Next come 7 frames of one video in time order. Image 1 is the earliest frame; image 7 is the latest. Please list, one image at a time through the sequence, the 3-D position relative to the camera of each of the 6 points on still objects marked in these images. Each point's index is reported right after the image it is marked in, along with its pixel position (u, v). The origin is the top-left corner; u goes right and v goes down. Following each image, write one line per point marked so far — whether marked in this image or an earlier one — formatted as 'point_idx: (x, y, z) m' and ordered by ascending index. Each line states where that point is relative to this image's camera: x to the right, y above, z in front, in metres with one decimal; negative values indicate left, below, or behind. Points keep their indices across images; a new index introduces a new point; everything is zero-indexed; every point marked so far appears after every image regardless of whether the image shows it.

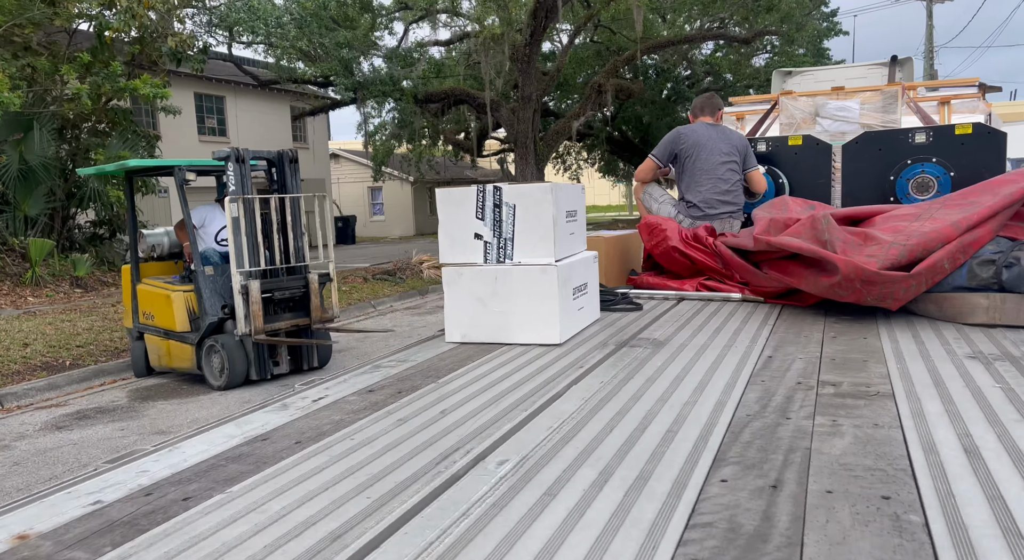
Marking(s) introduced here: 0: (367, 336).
0: (-2.1, -0.8, +10.0) m
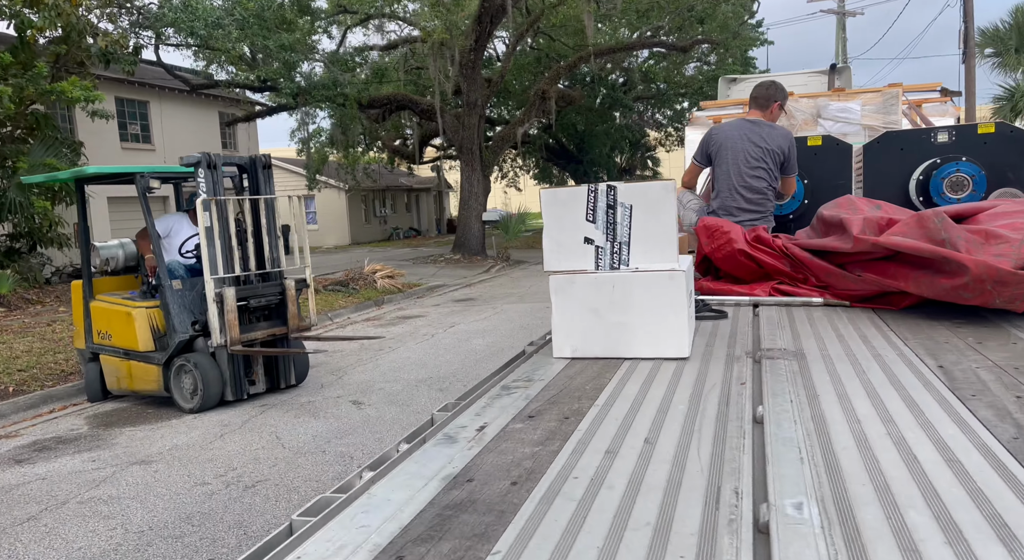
0: (-2.4, -1.0, +9.6) m
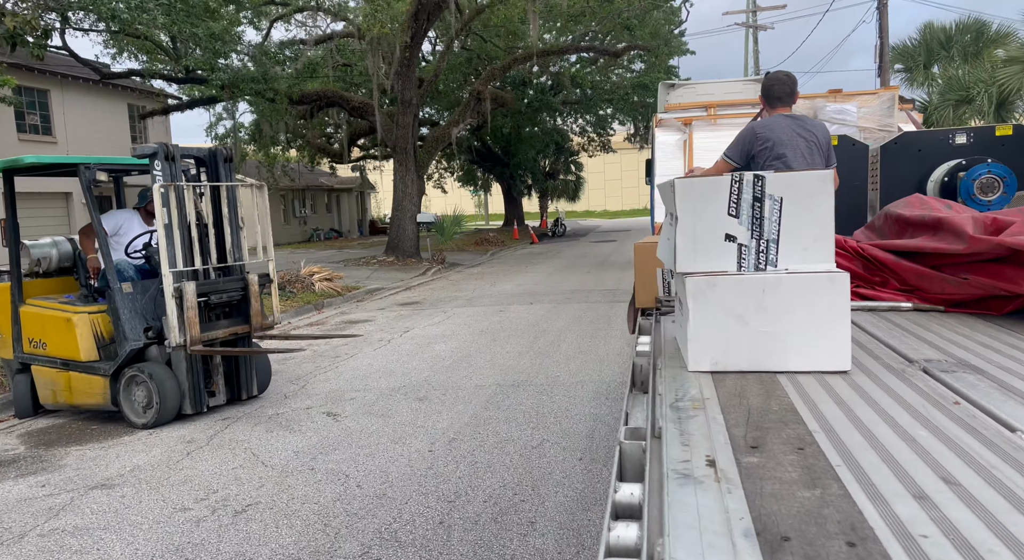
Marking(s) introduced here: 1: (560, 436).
0: (-2.9, -1.0, +9.0) m
1: (+0.4, -1.2, +5.2) m
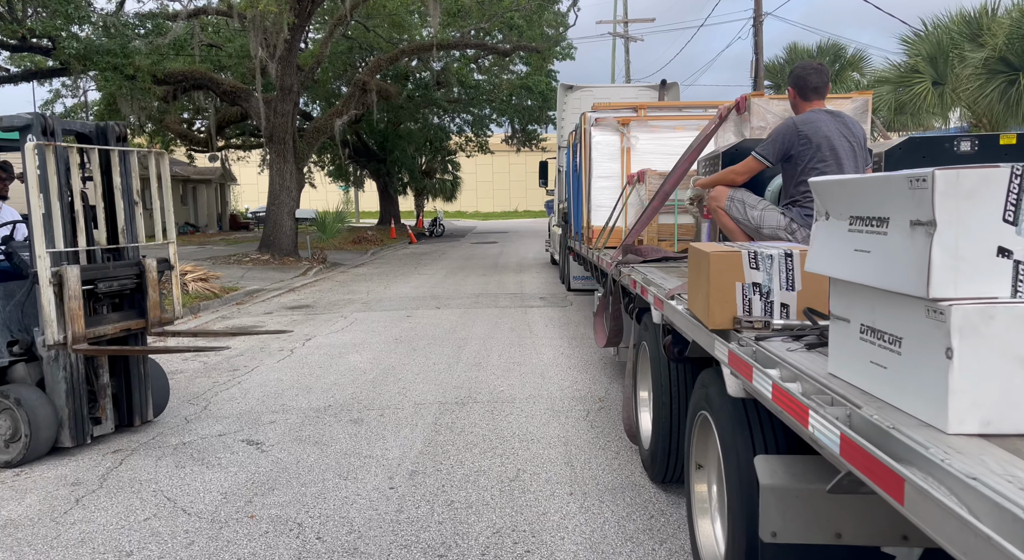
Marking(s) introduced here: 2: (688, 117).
0: (-3.7, -1.0, +7.8) m
1: (+0.2, -1.2, +4.7) m
2: (+2.0, +1.8, +8.0) m
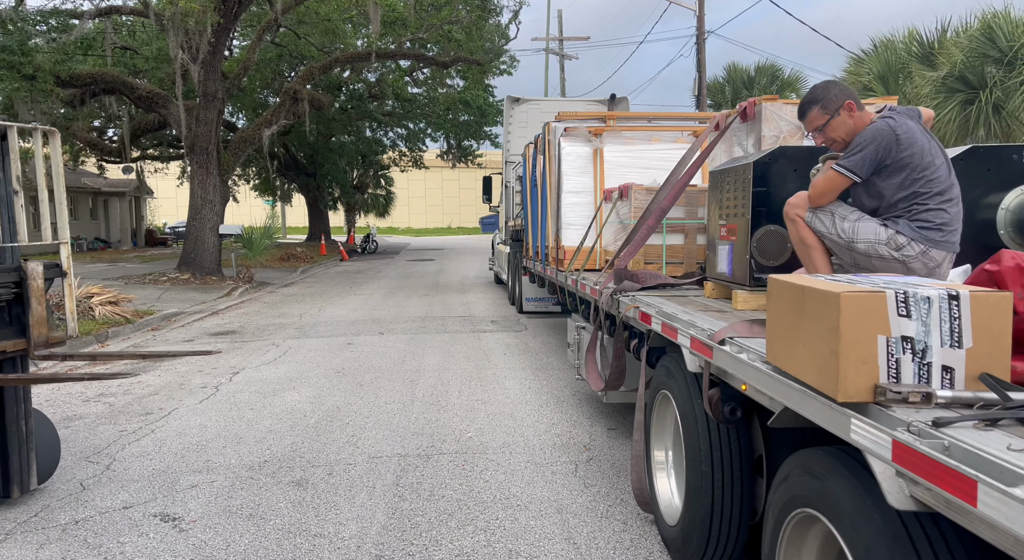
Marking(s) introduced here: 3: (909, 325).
0: (-4.1, -1.3, +6.5) m
1: (+0.1, -1.4, +3.8) m
2: (+1.6, +1.5, +7.3) m
3: (+1.0, -0.1, +1.9) m
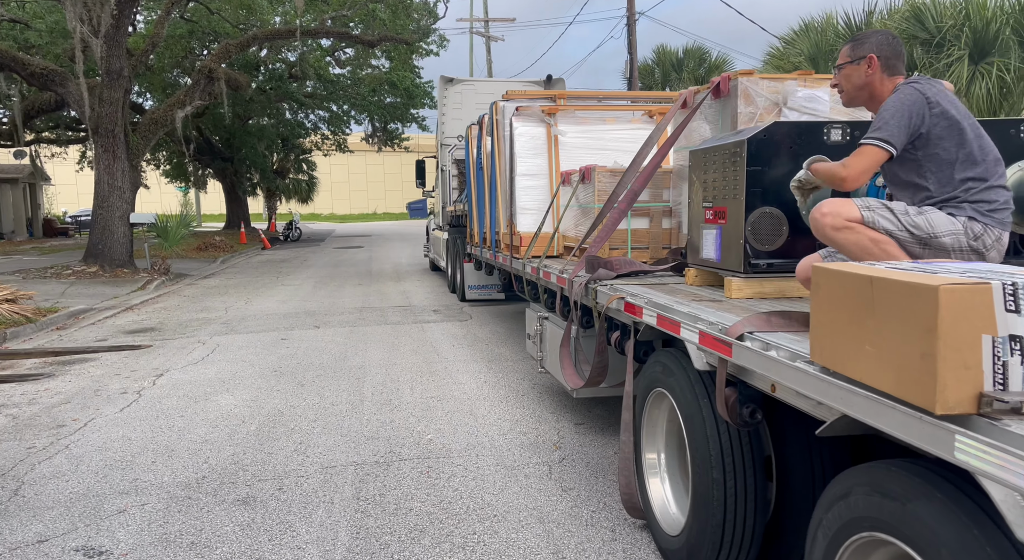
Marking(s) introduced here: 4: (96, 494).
0: (-4.4, -1.3, +5.7) m
1: (0.0, -1.4, +3.5) m
2: (+1.1, +1.7, +7.0) m
3: (+1.1, -0.1, +1.6) m
4: (-2.6, -1.3, +4.4) m
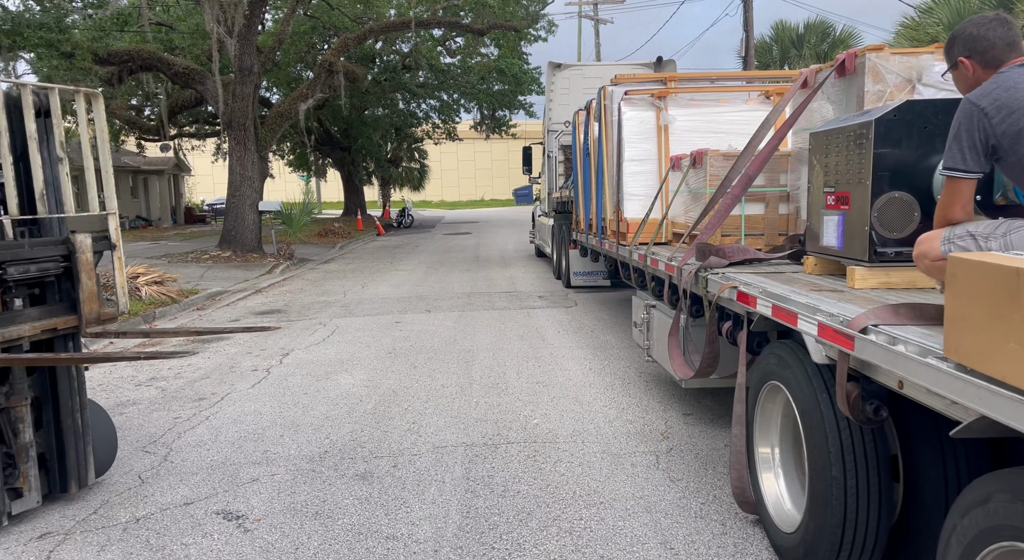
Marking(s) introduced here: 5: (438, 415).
0: (-3.5, -1.1, +6.4) m
1: (+0.5, -1.3, +3.5) m
2: (+2.1, +1.8, +6.8) m
3: (+1.4, -0.1, +1.5) m
4: (-1.9, -1.2, +4.8) m
5: (-0.6, -1.1, +5.6) m
